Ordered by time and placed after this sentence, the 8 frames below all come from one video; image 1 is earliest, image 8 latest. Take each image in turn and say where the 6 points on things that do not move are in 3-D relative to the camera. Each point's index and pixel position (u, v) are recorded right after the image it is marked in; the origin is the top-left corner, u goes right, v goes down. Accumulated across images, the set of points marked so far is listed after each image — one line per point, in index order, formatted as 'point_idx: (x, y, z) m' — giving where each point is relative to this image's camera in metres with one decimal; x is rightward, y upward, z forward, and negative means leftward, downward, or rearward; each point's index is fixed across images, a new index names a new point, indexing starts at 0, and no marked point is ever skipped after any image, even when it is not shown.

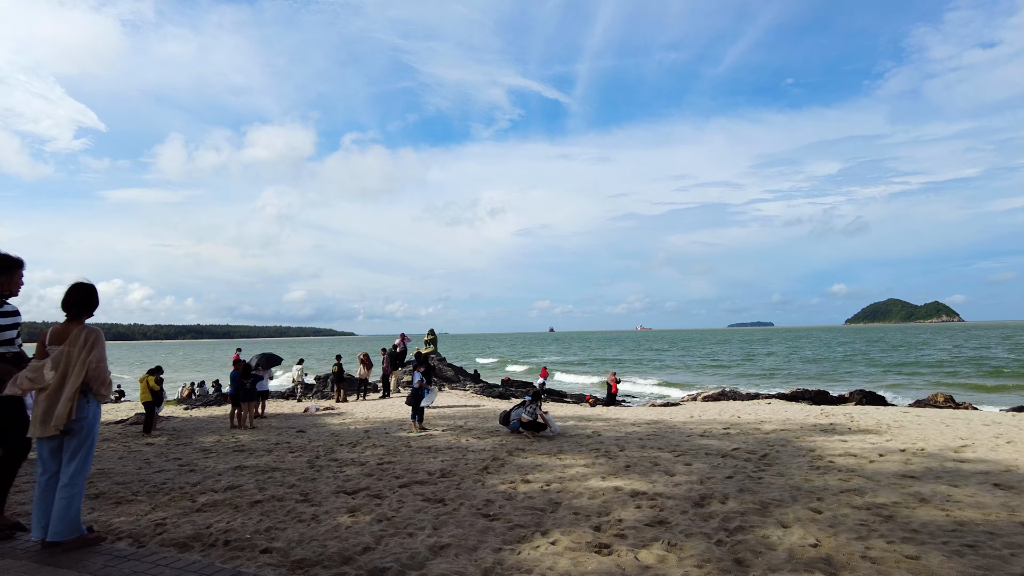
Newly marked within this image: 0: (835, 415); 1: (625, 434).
0: (+6.9, -2.7, +12.4) m
1: (+1.9, -2.5, +9.9) m
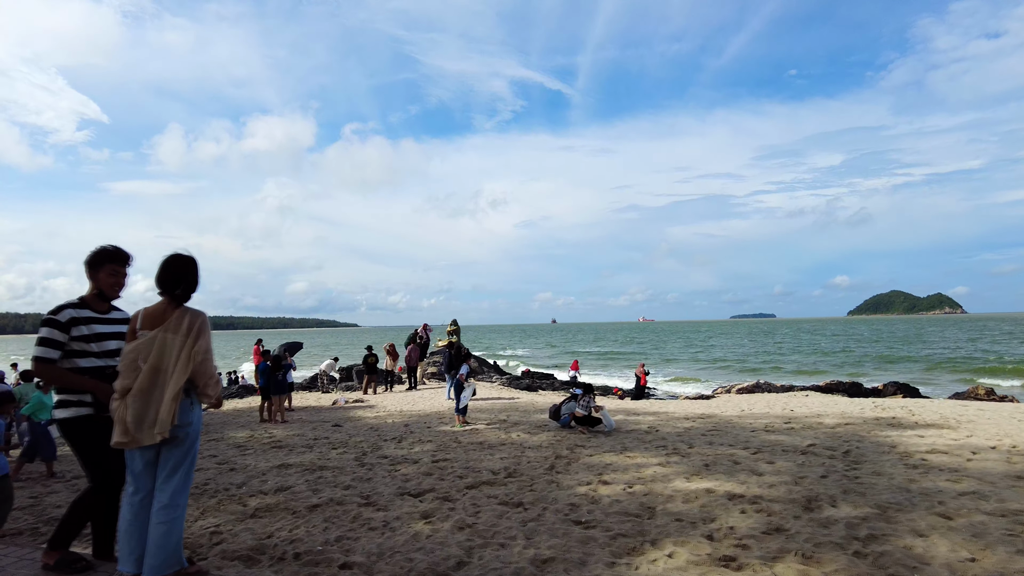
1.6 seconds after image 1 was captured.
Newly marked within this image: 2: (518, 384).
0: (+7.7, -2.4, +11.8) m
1: (+2.8, -2.3, +9.3) m
2: (+0.2, -2.9, +17.5) m
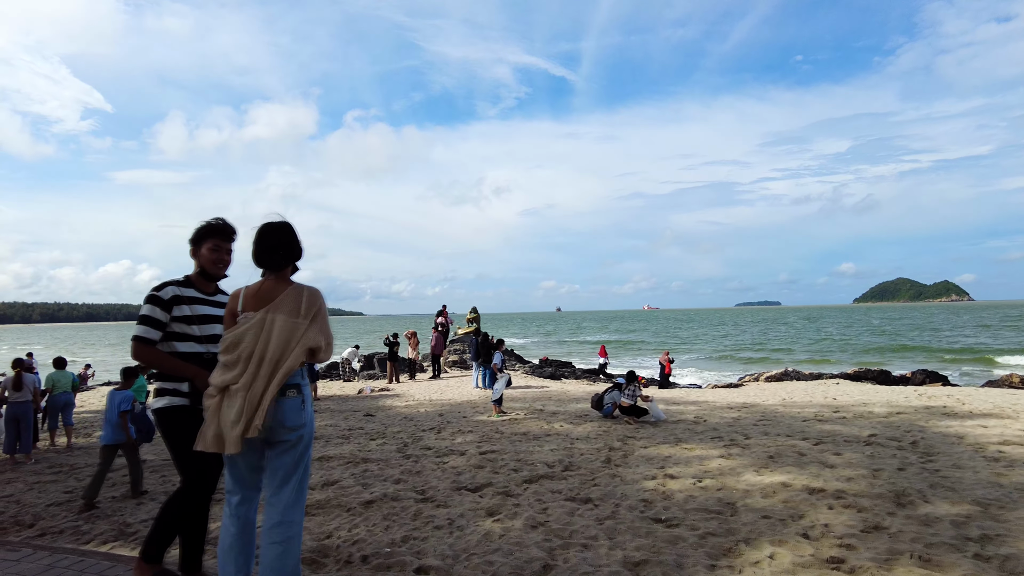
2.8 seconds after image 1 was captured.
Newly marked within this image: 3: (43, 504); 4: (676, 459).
0: (+8.3, -2.1, +11.4) m
1: (+3.4, -2.0, +9.0) m
2: (+0.9, -2.5, +17.2) m
3: (-4.5, -2.1, +5.6) m
4: (+1.9, -2.0, +6.7) m
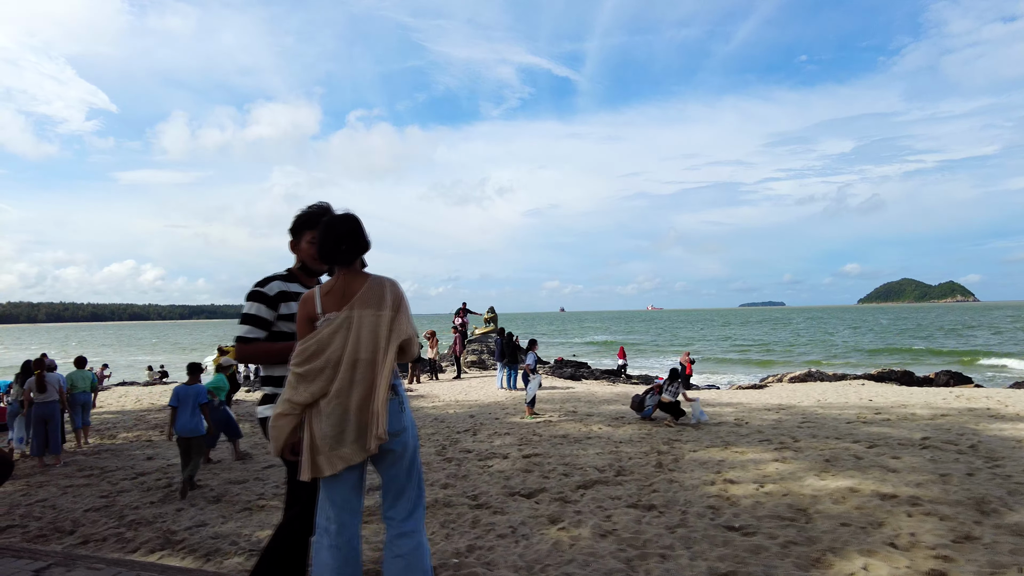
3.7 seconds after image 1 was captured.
0: (+8.9, -2.1, +11.2) m
1: (+3.9, -2.0, +8.7) m
2: (+1.4, -2.4, +16.9) m
3: (-4.0, -2.0, +5.3) m
4: (+2.4, -1.9, +6.5) m
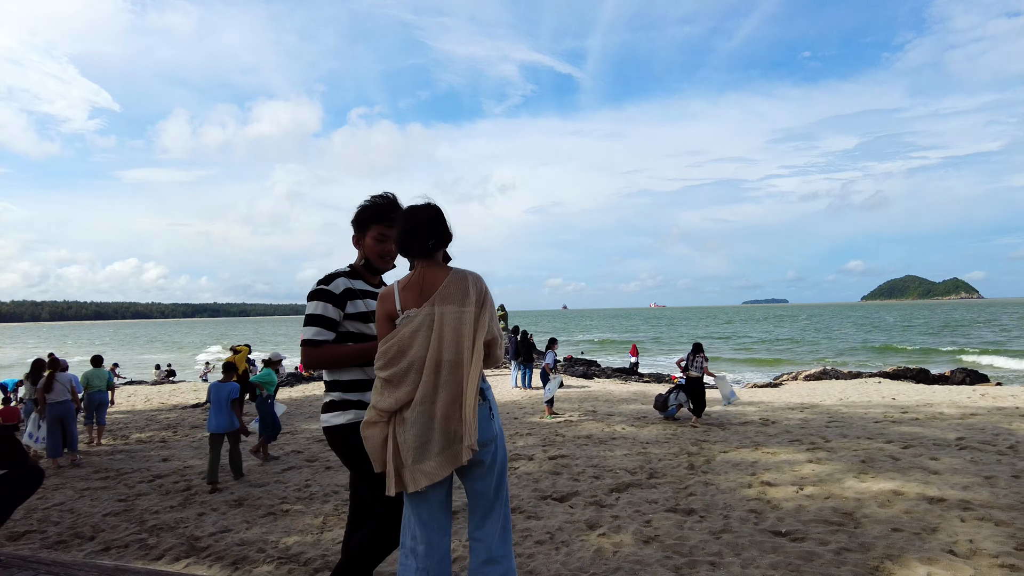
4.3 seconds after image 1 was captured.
0: (+9.2, -2.0, +11.0) m
1: (+4.2, -1.9, +8.5) m
2: (+1.8, -2.4, +16.7) m
3: (-3.7, -2.0, +5.2) m
4: (+2.7, -1.9, +6.3) m
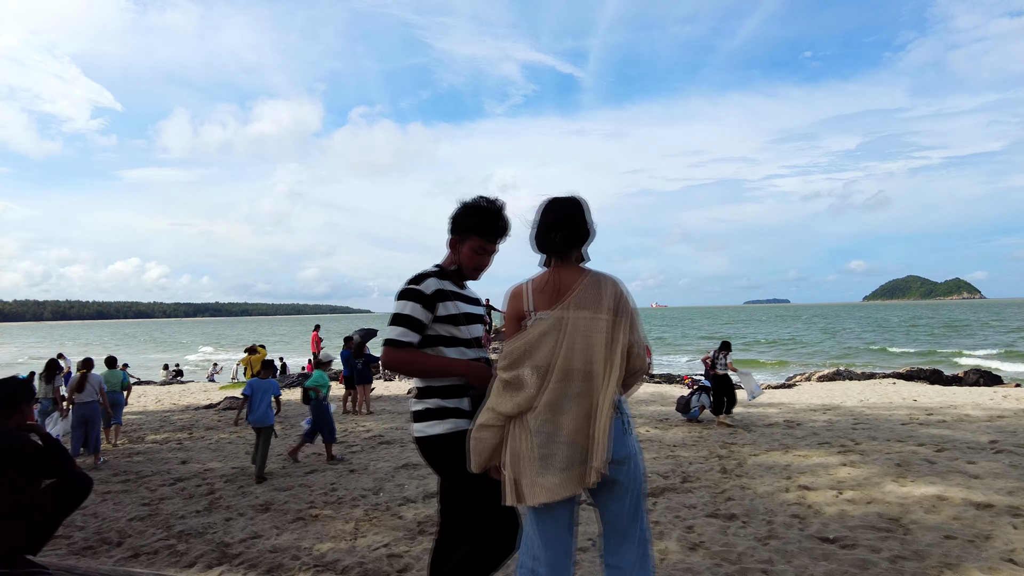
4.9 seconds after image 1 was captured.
0: (+9.5, -2.0, +10.8) m
1: (+4.5, -1.9, +8.4) m
2: (+2.1, -2.4, +16.6) m
3: (-3.4, -2.0, +5.1) m
4: (+3.0, -1.9, +6.2) m
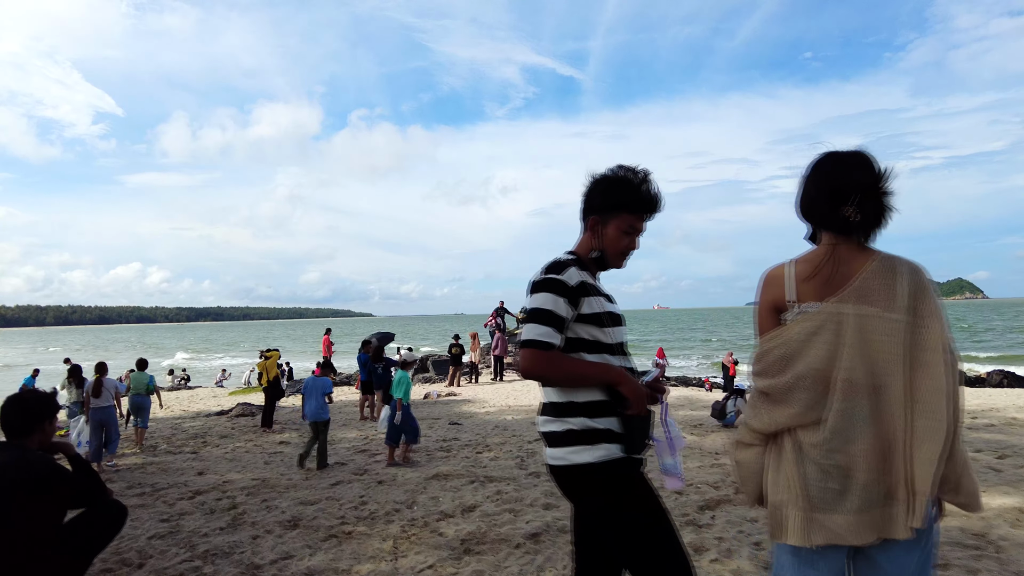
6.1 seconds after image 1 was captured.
0: (+9.9, -2.0, +10.5) m
1: (+4.9, -1.9, +8.0) m
2: (+2.5, -2.4, +16.3) m
3: (-3.0, -2.0, +4.7) m
4: (+3.4, -1.9, +5.8) m
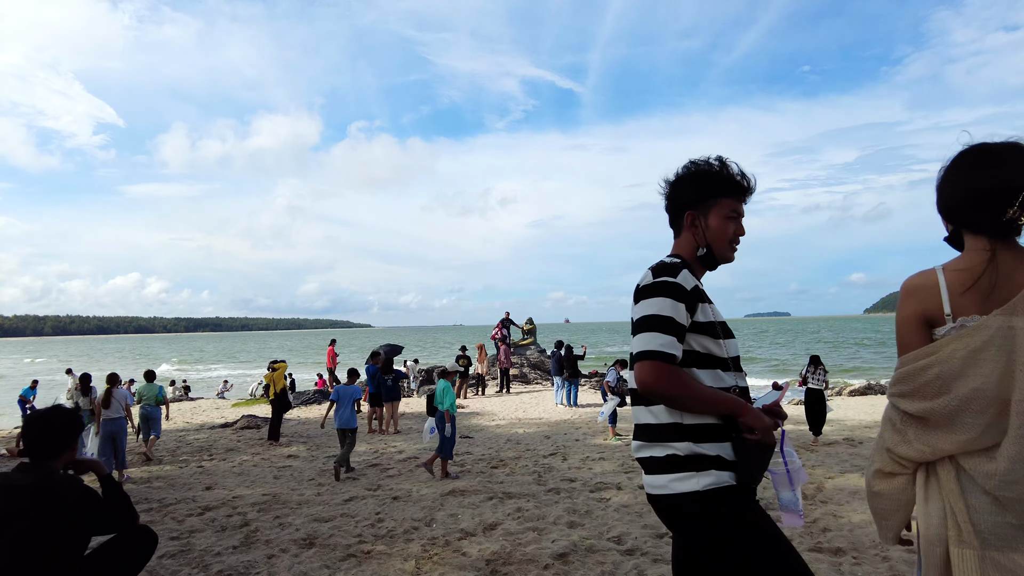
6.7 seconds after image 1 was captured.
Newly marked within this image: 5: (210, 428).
0: (+10.1, -2.2, +10.3) m
1: (+5.1, -2.1, +7.9) m
2: (+2.7, -2.7, +16.1) m
3: (-2.8, -2.1, +4.5) m
4: (+3.6, -2.0, +5.6) m
5: (-5.6, -2.6, +10.8) m
